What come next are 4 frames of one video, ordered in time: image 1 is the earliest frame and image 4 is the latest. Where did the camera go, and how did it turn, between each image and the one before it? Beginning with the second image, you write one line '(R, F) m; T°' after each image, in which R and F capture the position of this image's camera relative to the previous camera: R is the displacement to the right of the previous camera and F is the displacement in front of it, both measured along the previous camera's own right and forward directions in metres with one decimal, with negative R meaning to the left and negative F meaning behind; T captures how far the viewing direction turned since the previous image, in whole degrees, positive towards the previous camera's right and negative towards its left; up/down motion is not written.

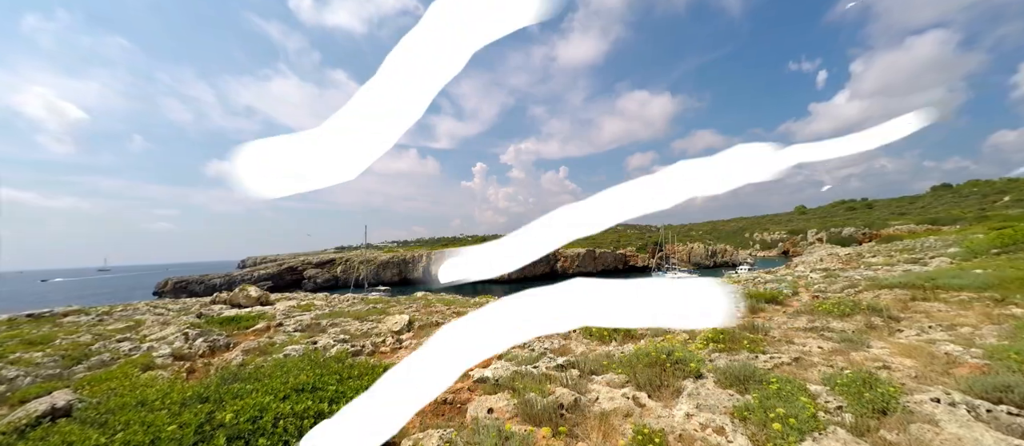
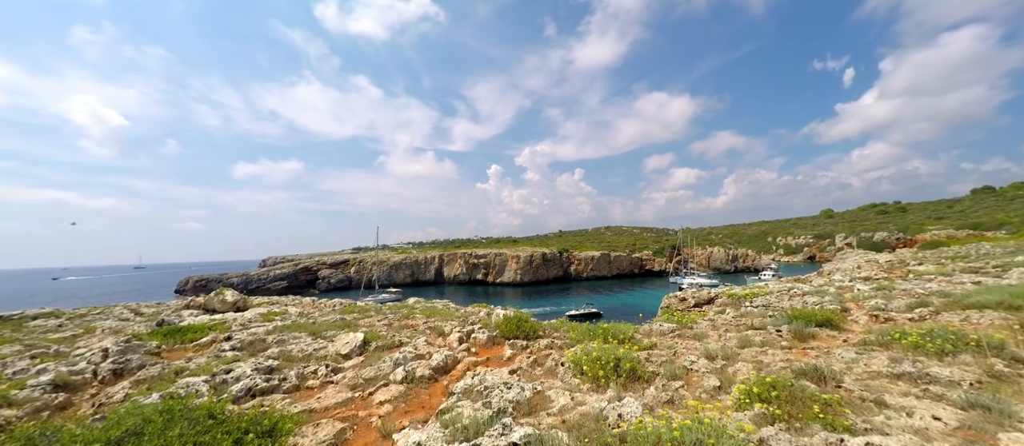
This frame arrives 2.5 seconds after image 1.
(+0.9, +2.2) m; -2°
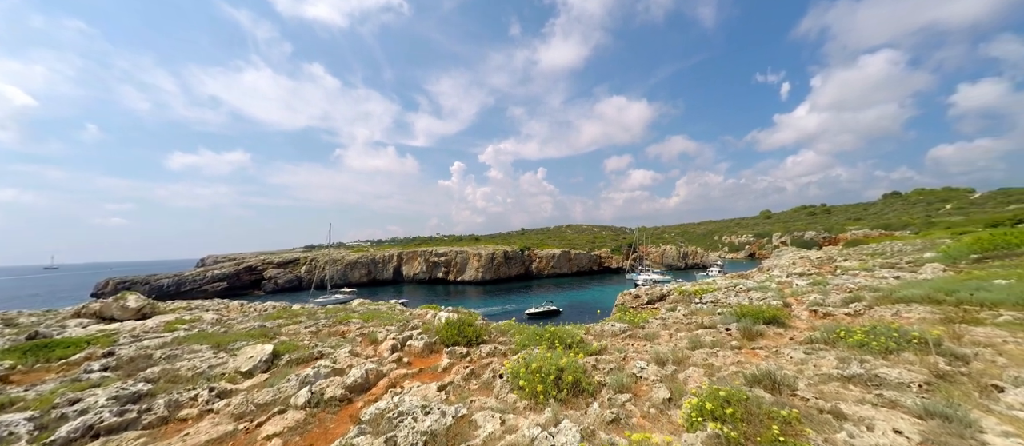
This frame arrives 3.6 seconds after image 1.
(+0.5, +0.9) m; +6°
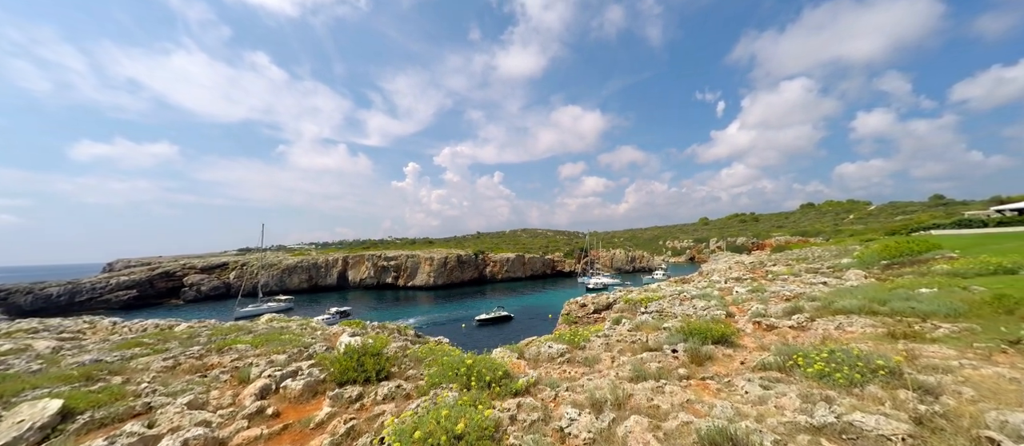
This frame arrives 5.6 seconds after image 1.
(+0.8, +1.5) m; +7°
